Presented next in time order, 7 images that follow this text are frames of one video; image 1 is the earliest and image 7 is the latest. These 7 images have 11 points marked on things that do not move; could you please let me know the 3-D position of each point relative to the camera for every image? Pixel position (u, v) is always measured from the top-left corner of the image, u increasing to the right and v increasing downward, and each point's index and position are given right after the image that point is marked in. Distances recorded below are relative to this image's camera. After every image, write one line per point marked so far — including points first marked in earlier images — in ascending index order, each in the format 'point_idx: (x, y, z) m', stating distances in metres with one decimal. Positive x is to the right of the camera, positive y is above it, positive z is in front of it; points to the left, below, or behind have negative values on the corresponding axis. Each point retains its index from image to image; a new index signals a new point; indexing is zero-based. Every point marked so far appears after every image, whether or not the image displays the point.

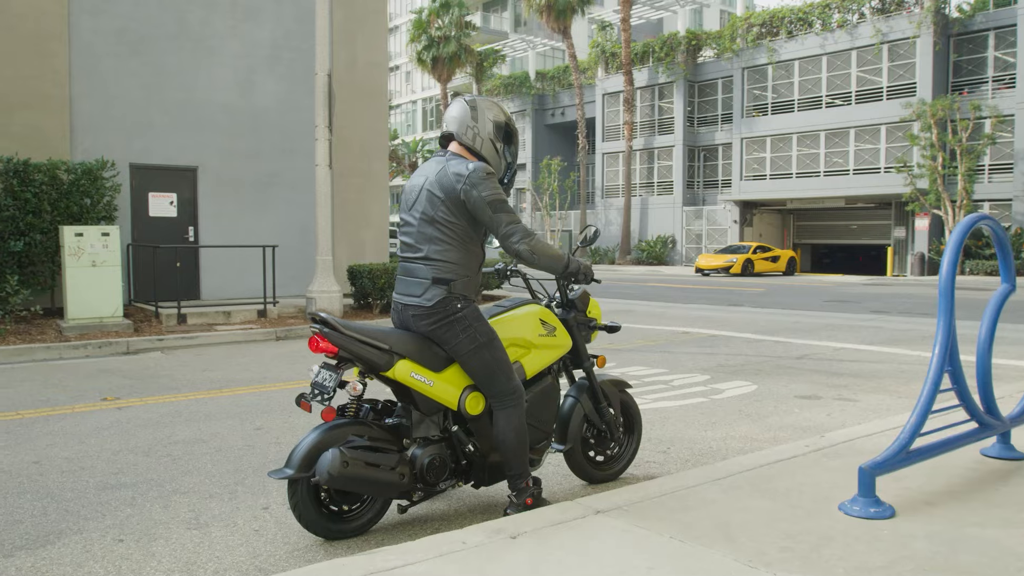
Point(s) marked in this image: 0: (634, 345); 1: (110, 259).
0: (+1.5, -0.7, +10.1) m
1: (-5.3, +0.4, +11.2) m
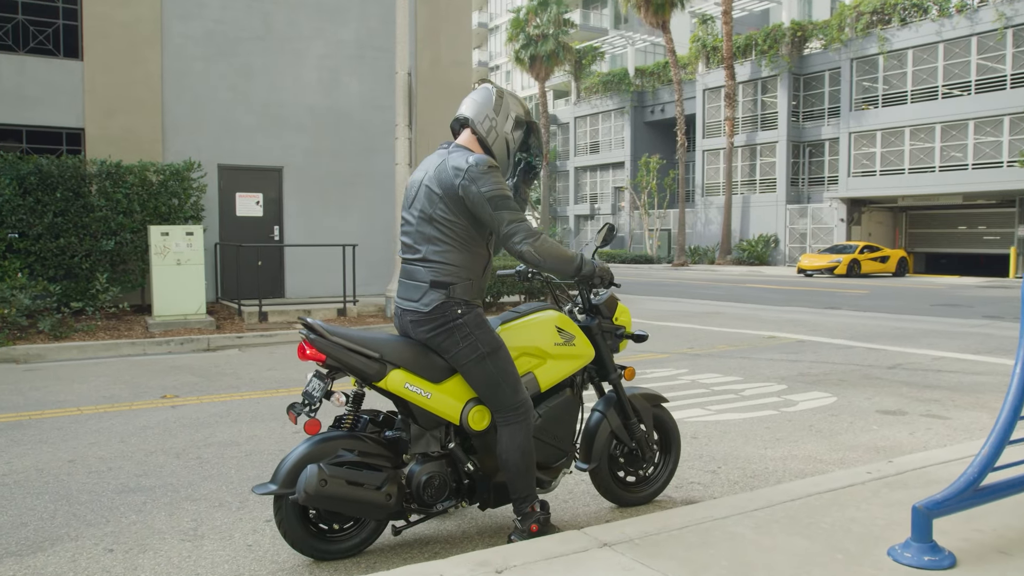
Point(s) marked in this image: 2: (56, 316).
0: (+2.3, -0.7, +9.6) m
1: (-4.3, +0.4, +11.5) m
2: (-5.8, -0.4, +10.7) m
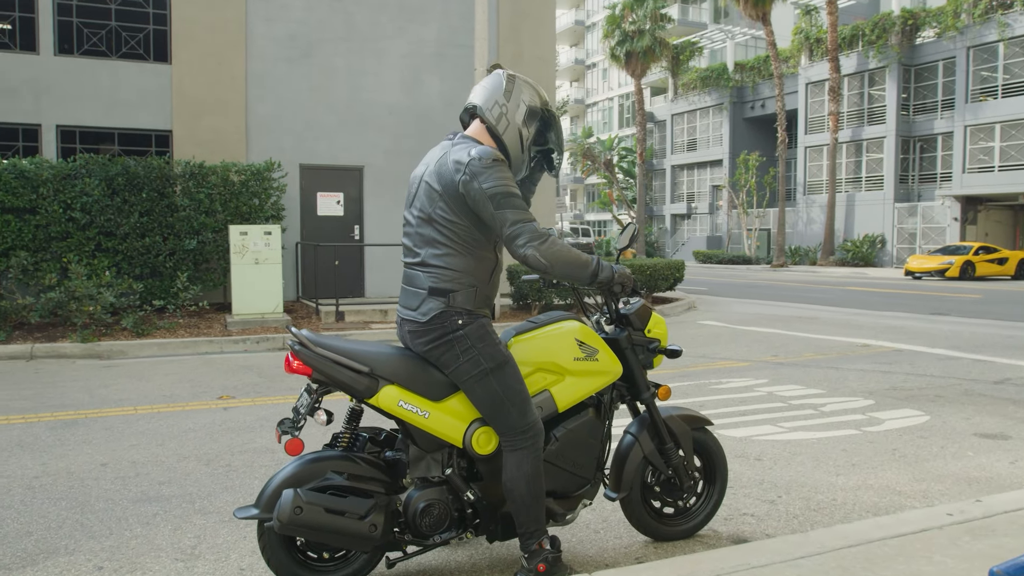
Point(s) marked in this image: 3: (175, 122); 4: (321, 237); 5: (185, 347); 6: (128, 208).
0: (+3.0, -0.7, +8.9) m
1: (-3.3, +0.4, +11.6) m
2: (-4.8, -0.3, +11.0) m
3: (-5.1, +2.5, +12.8) m
4: (-3.0, +0.8, +13.6) m
5: (-4.0, -0.7, +10.3) m
6: (-5.2, +1.1, +11.4) m
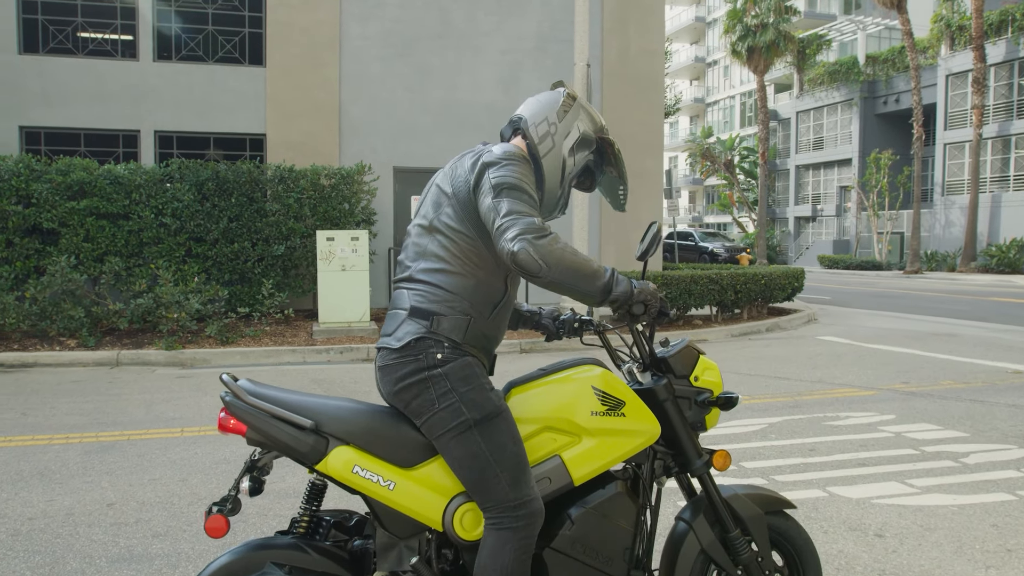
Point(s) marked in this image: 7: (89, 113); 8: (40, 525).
0: (+3.8, -0.9, +7.7) m
1: (-2.0, +0.3, +11.2) m
2: (-3.6, -0.4, +10.8) m
3: (-3.6, +2.4, +12.6) m
4: (-1.5, +0.7, +13.1) m
5: (-2.9, -0.8, +10.0) m
6: (-3.9, +1.0, +11.3) m
7: (-6.0, +2.5, +12.1) m
8: (-2.1, -1.0, +3.7) m
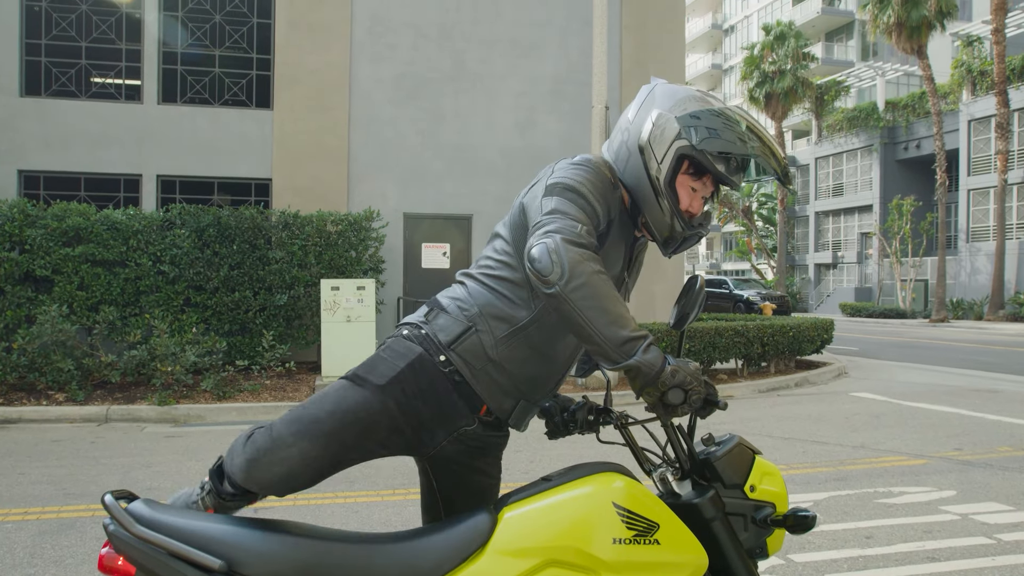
0: (+4.0, -1.4, +7.0) m
1: (-1.9, -0.3, +10.6) m
2: (-3.5, -1.0, +10.2) m
3: (-3.4, +1.7, +12.2) m
4: (-1.3, 0.0, +12.6) m
5: (-2.7, -1.4, +9.4) m
6: (-3.7, +0.4, +10.8) m
7: (-5.8, +1.8, +11.7) m
8: (-2.1, -1.3, +3.1) m
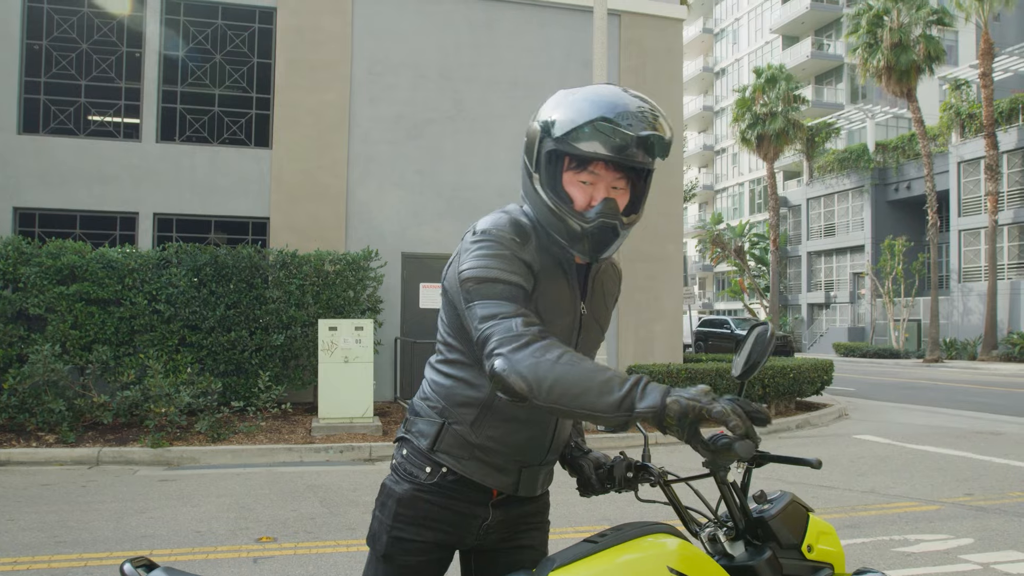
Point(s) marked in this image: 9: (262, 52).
0: (+4.0, -1.7, +6.8) m
1: (-1.9, -0.8, +10.5) m
2: (-3.5, -1.5, +10.0) m
3: (-3.4, +1.1, +12.1) m
4: (-1.3, -0.6, +12.5) m
5: (-2.7, -1.8, +9.2) m
6: (-3.7, -0.1, +10.7) m
7: (-5.8, +1.3, +11.7) m
8: (-2.0, -1.4, +3.0) m
9: (-3.6, +3.4, +12.4) m
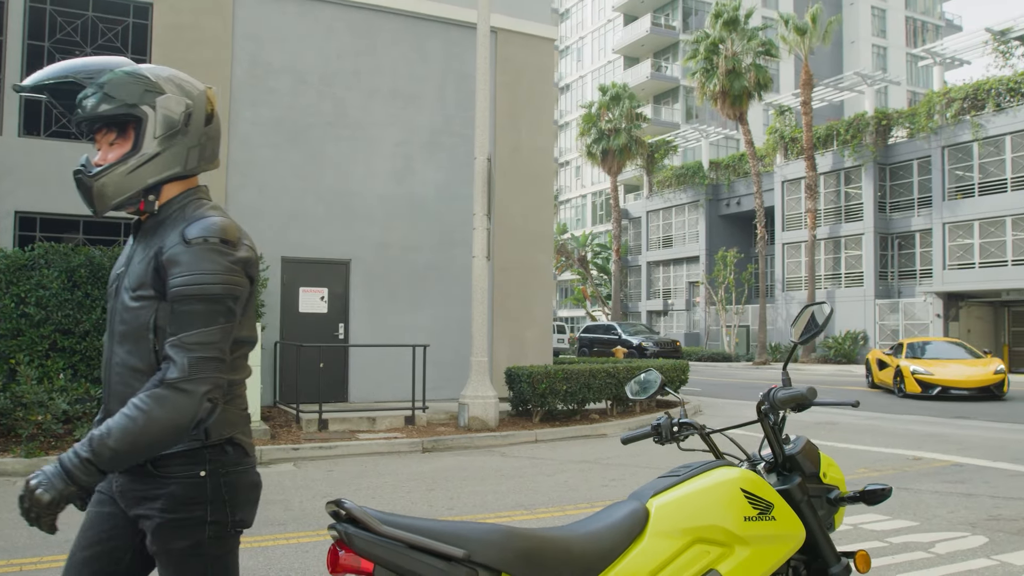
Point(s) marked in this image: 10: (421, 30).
0: (+3.2, -1.7, +7.9) m
1: (-3.2, -0.9, +10.4) m
2: (-4.7, -1.5, +9.7) m
3: (-5.0, +1.1, +11.7) m
4: (-3.1, -0.7, +12.4) m
5: (-3.9, -1.8, +9.0) m
6: (-5.1, -0.2, +10.3) m
7: (-7.3, +1.3, +10.8) m
8: (-2.0, -1.4, +3.0) m
9: (-5.3, +3.4, +12.0) m
10: (-1.4, +4.1, +13.6) m
